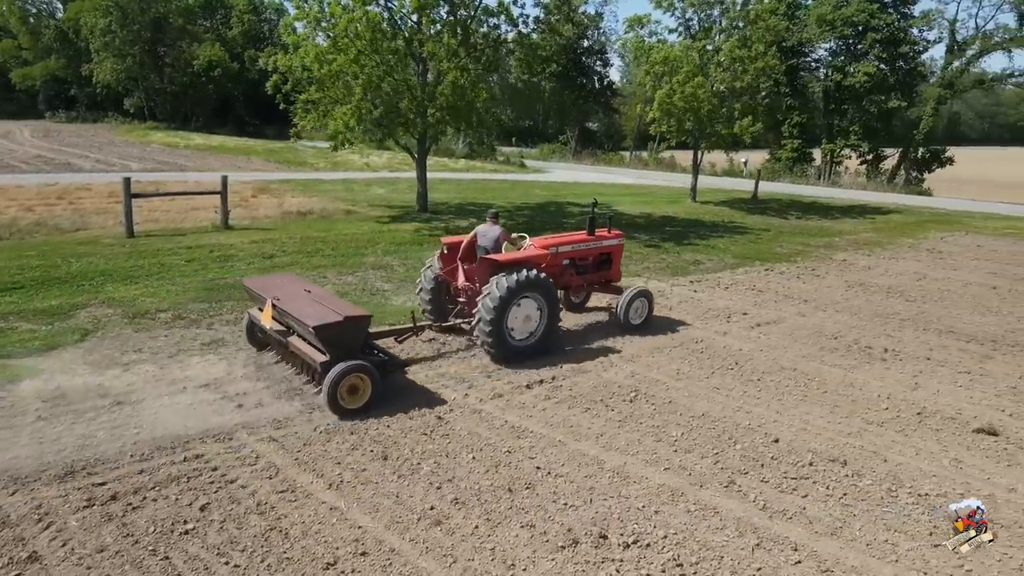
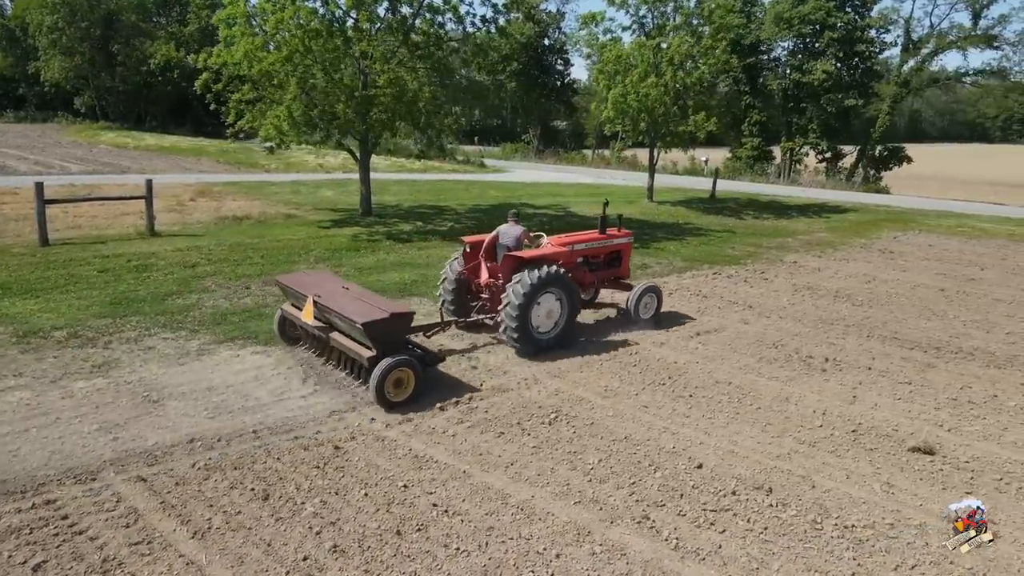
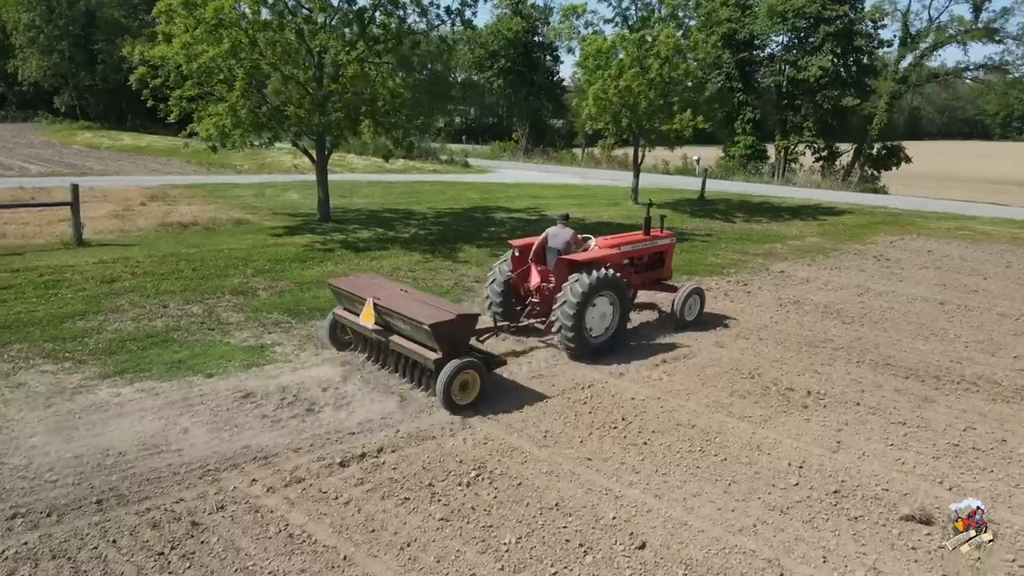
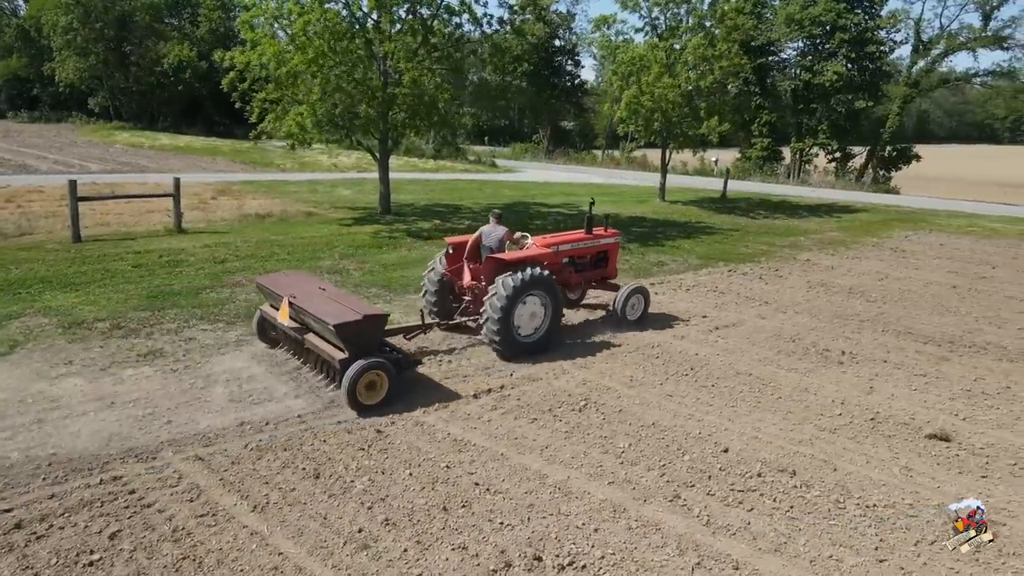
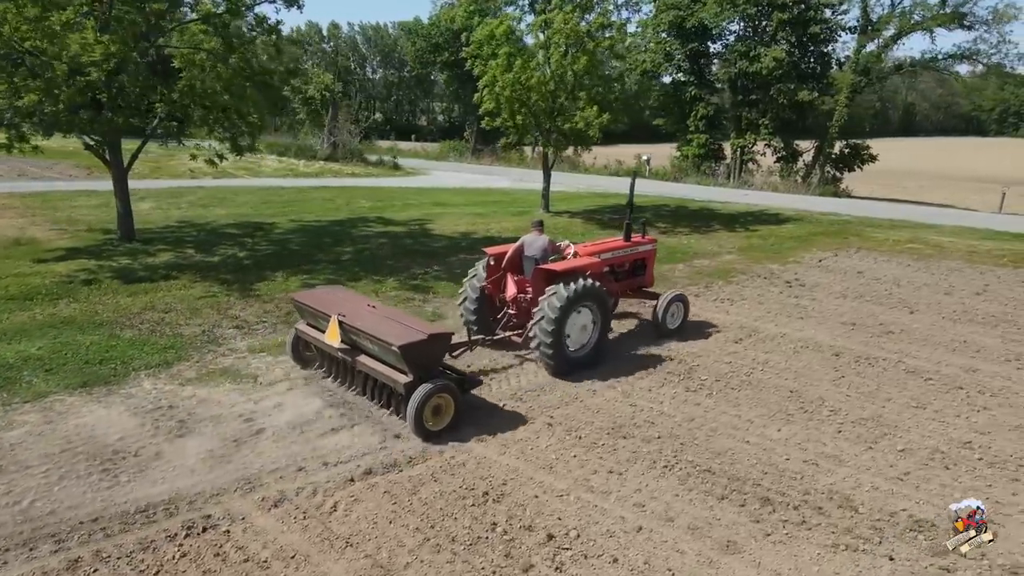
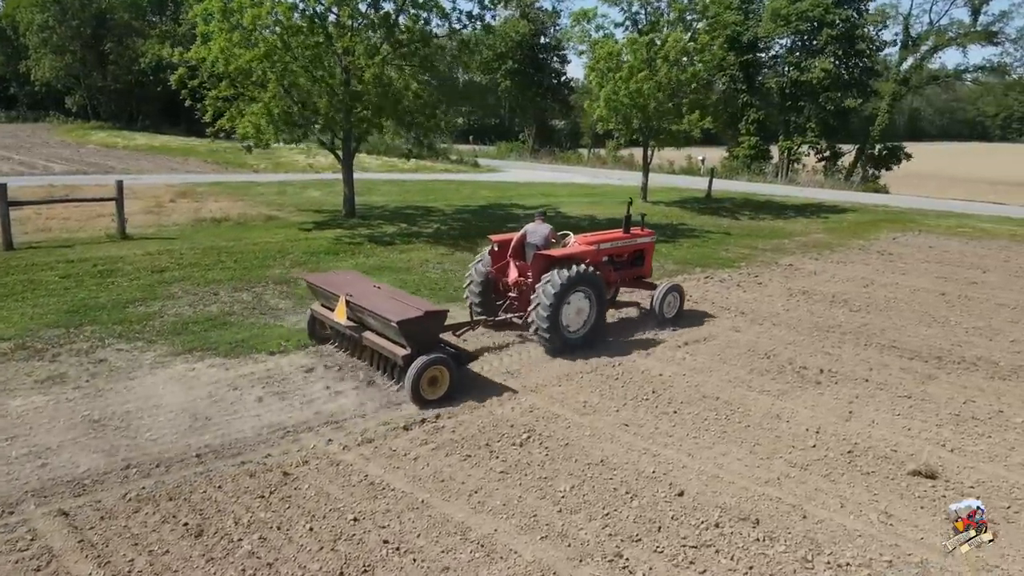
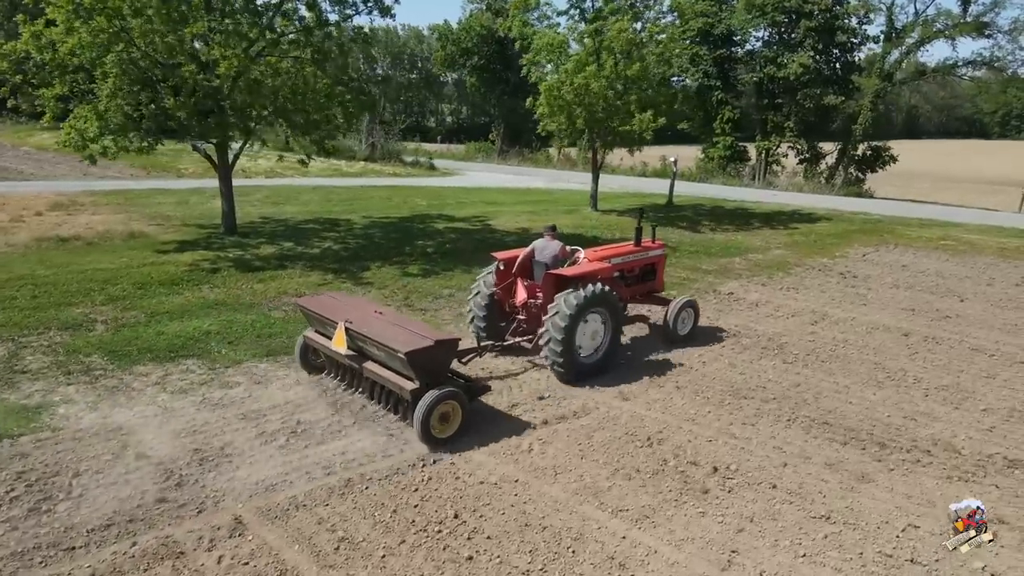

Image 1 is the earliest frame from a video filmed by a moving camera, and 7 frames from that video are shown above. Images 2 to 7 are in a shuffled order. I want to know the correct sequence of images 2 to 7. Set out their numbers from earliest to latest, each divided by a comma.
4, 2, 6, 3, 7, 5
